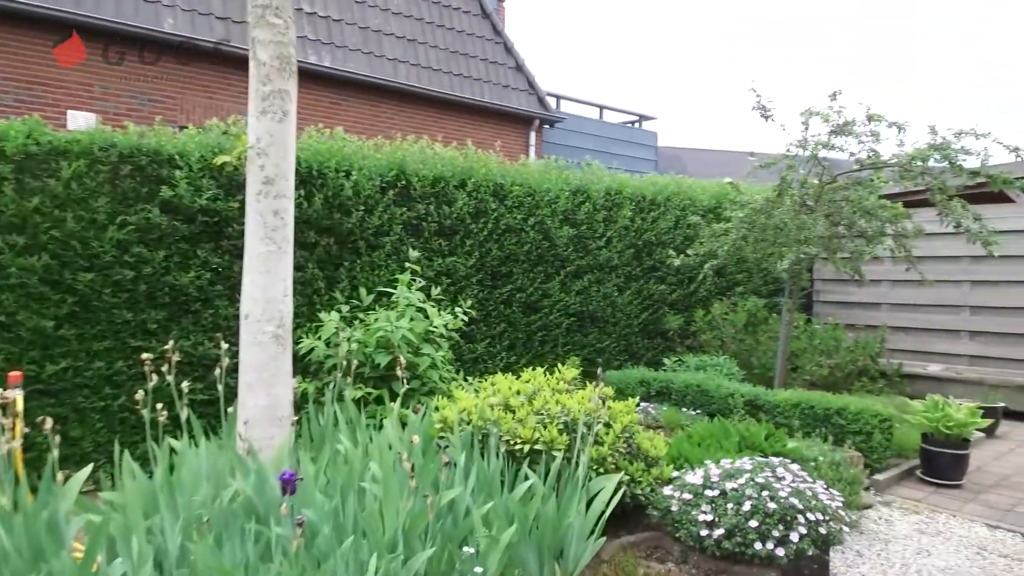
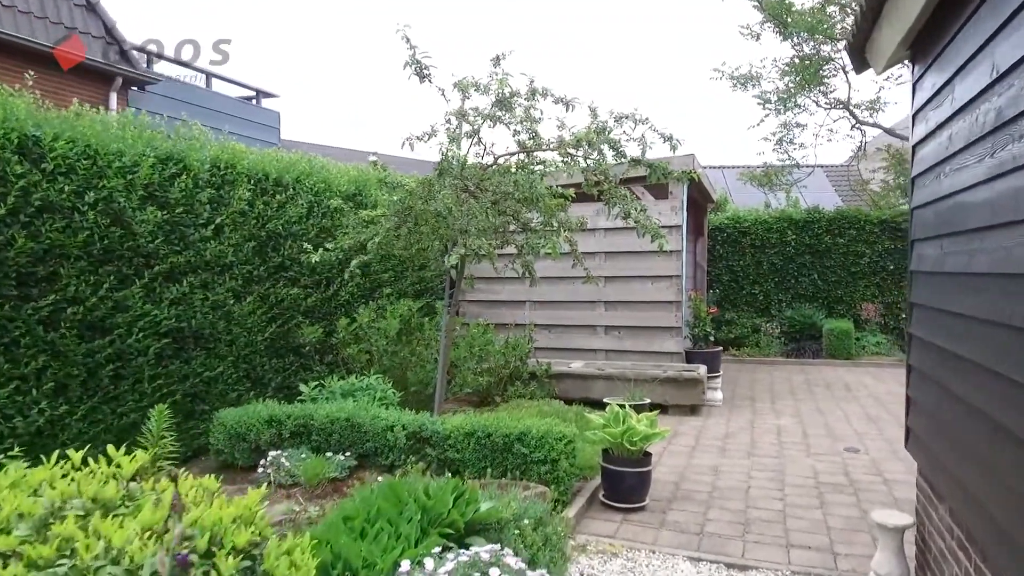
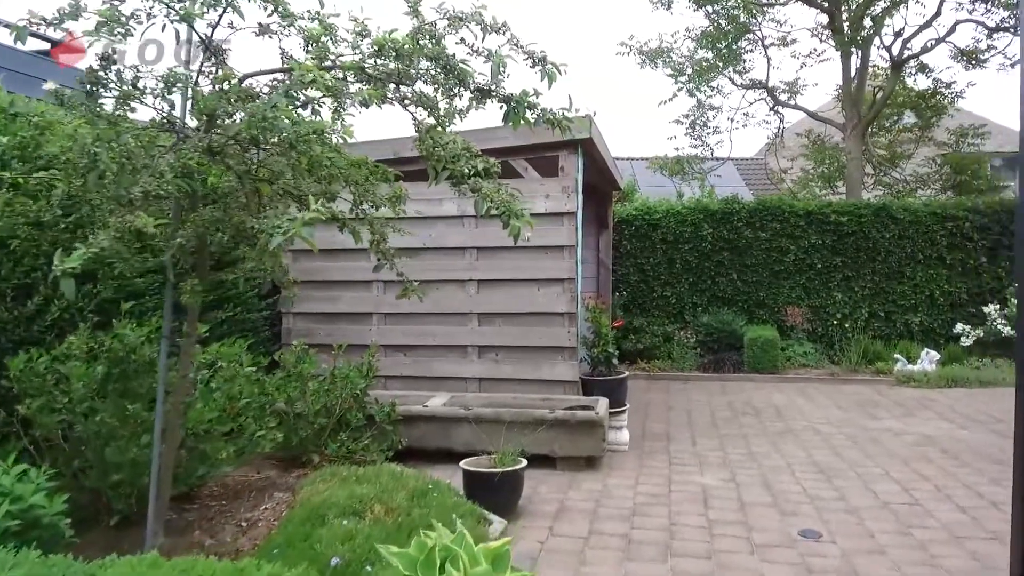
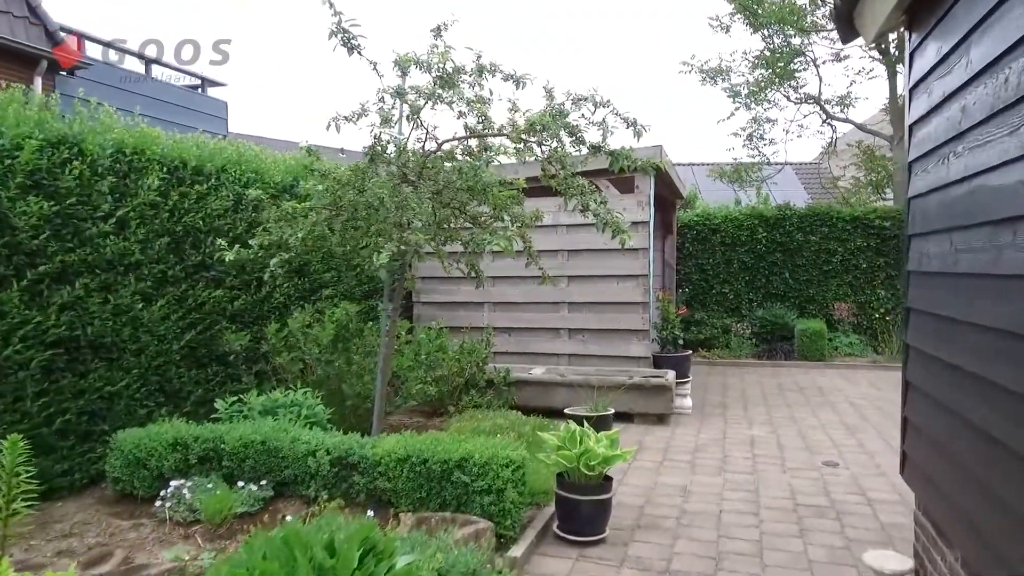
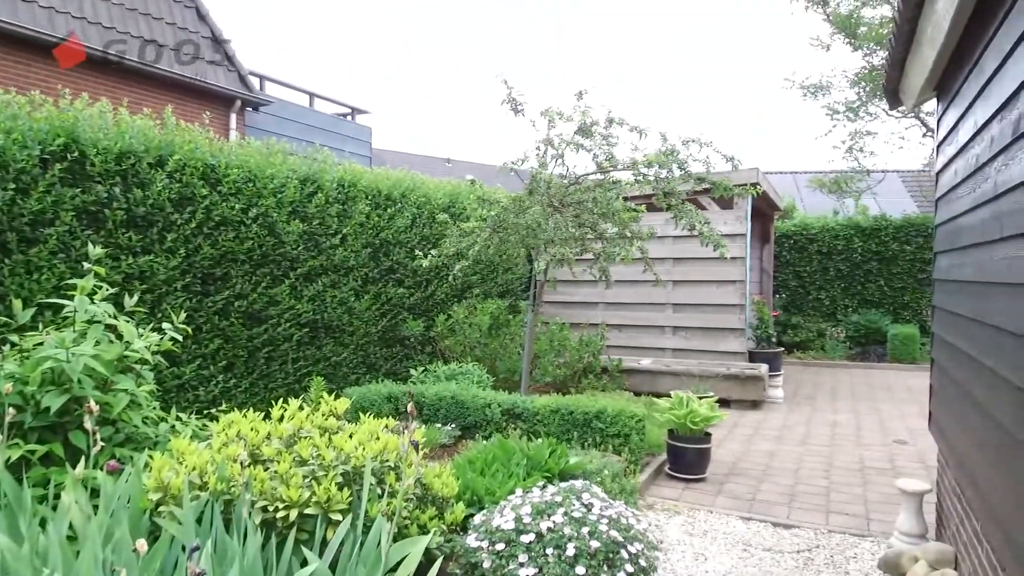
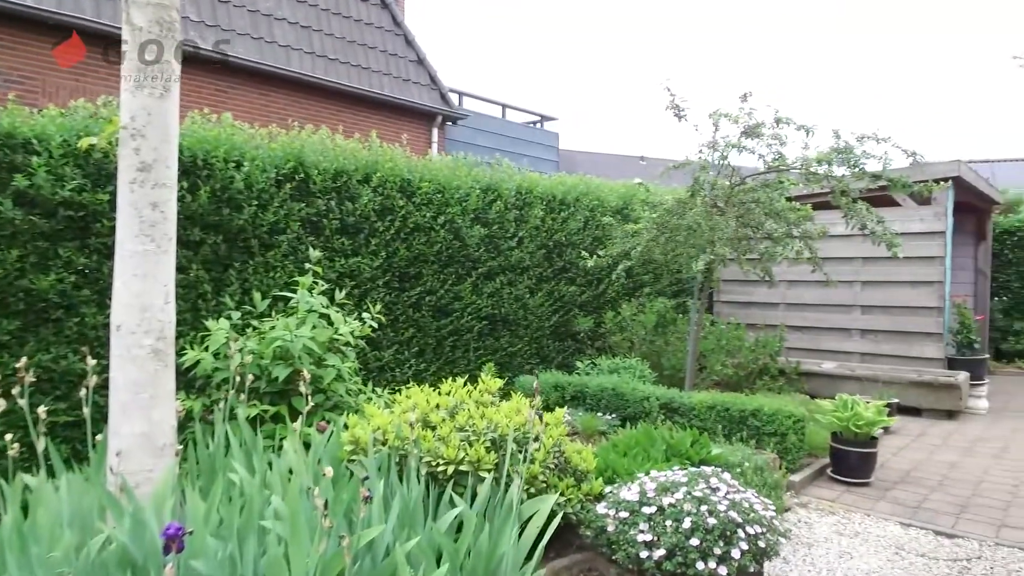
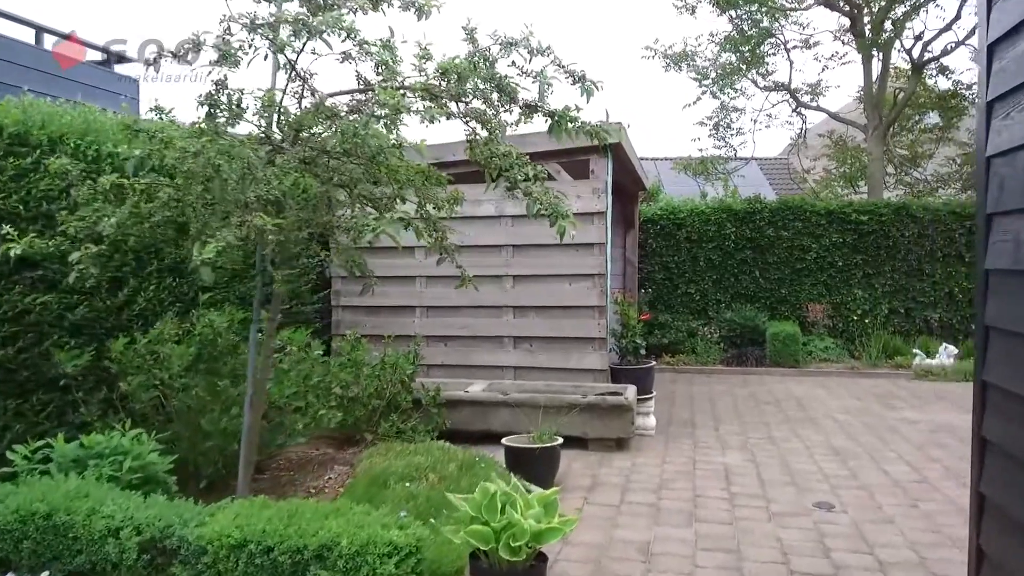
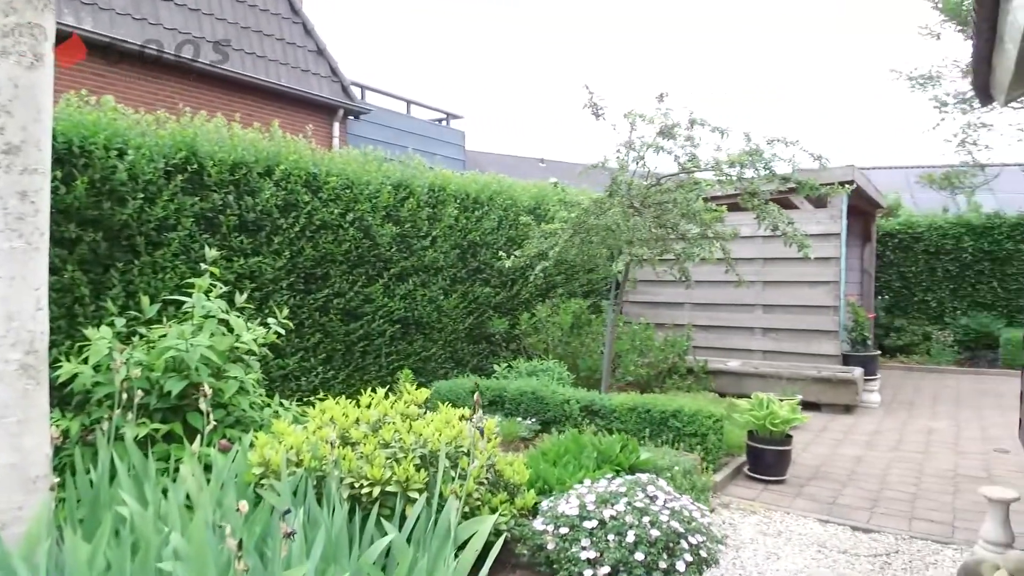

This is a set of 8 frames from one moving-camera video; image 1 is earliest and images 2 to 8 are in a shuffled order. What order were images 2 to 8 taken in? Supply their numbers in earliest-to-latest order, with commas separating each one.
6, 8, 5, 2, 4, 7, 3
